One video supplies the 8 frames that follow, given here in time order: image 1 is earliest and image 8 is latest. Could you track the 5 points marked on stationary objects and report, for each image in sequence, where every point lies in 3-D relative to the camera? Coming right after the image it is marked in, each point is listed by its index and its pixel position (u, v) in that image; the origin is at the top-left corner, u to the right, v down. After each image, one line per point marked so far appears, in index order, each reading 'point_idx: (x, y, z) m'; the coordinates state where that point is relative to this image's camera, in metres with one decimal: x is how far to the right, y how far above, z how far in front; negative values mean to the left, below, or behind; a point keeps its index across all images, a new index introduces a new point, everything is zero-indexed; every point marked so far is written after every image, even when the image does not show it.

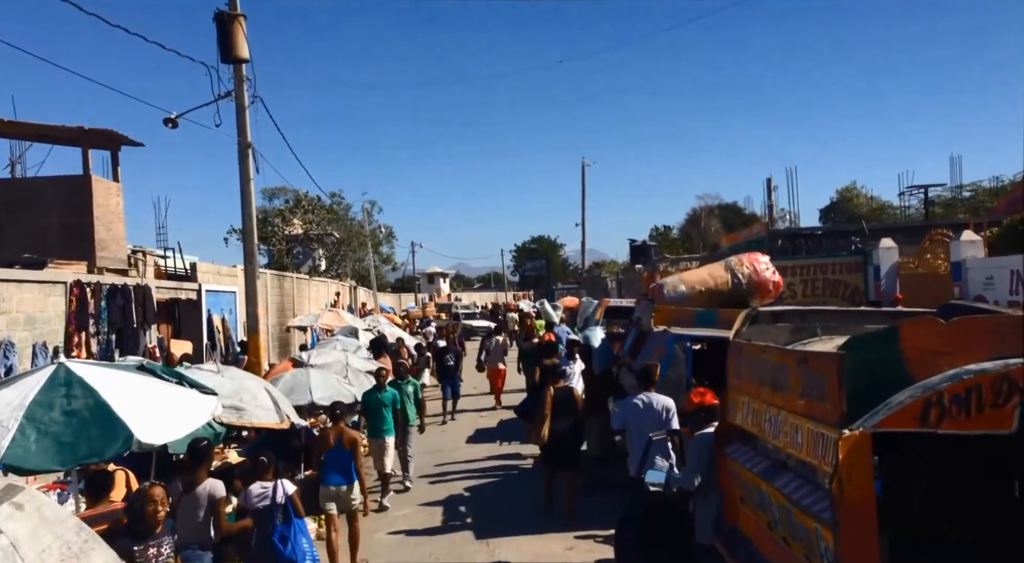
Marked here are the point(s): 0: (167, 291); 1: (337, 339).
0: (-5.8, -0.2, +15.6) m
1: (-3.2, -1.1, +17.3) m
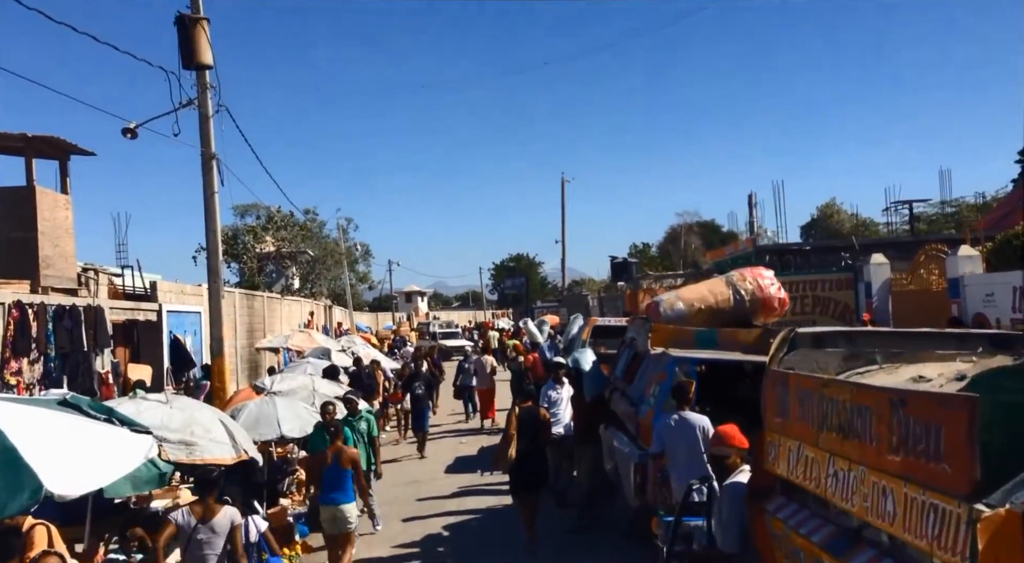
0: (-6.1, -0.5, +14.6) m
1: (-3.6, -1.4, +16.4) m
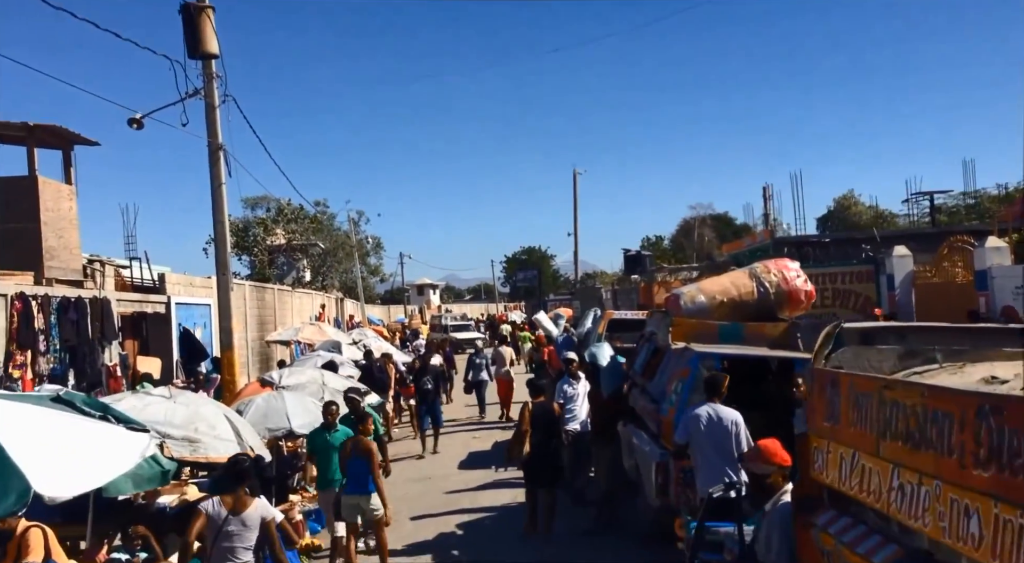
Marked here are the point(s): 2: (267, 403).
0: (-5.8, -0.4, +14.4) m
1: (-3.3, -1.3, +16.1) m
2: (-2.4, -1.2, +9.1) m
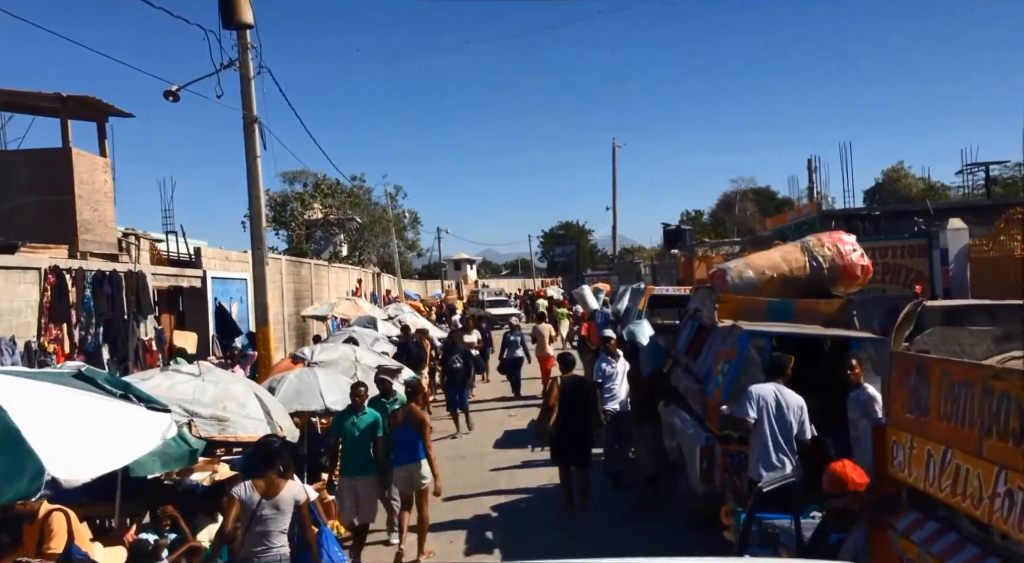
0: (-5.3, 0.0, +14.3) m
1: (-2.7, -0.8, +15.9) m
2: (-2.0, -0.9, +8.9) m
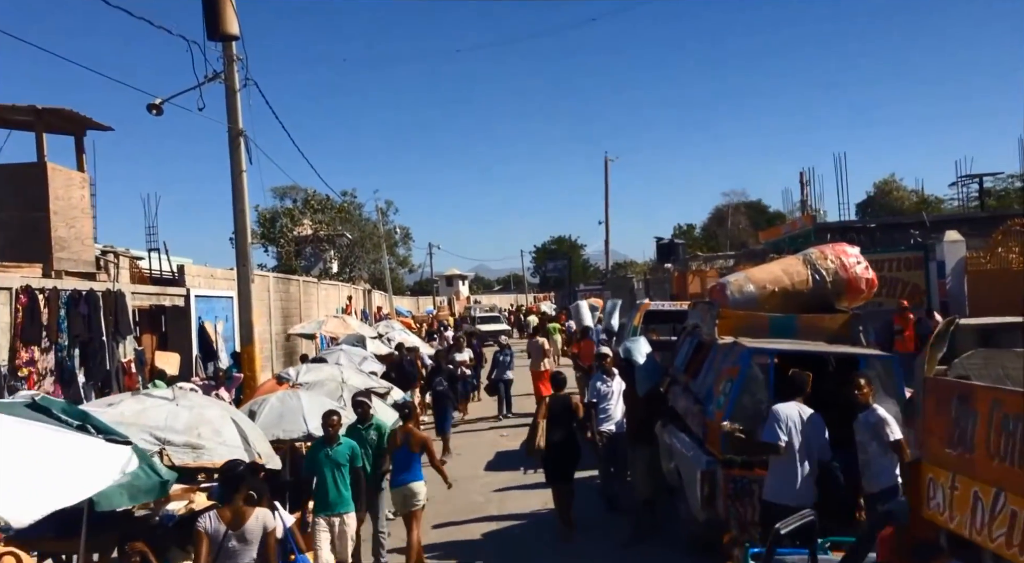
0: (-5.4, -0.2, +13.9) m
1: (-2.8, -1.1, +15.6) m
2: (-2.1, -1.1, +8.5) m
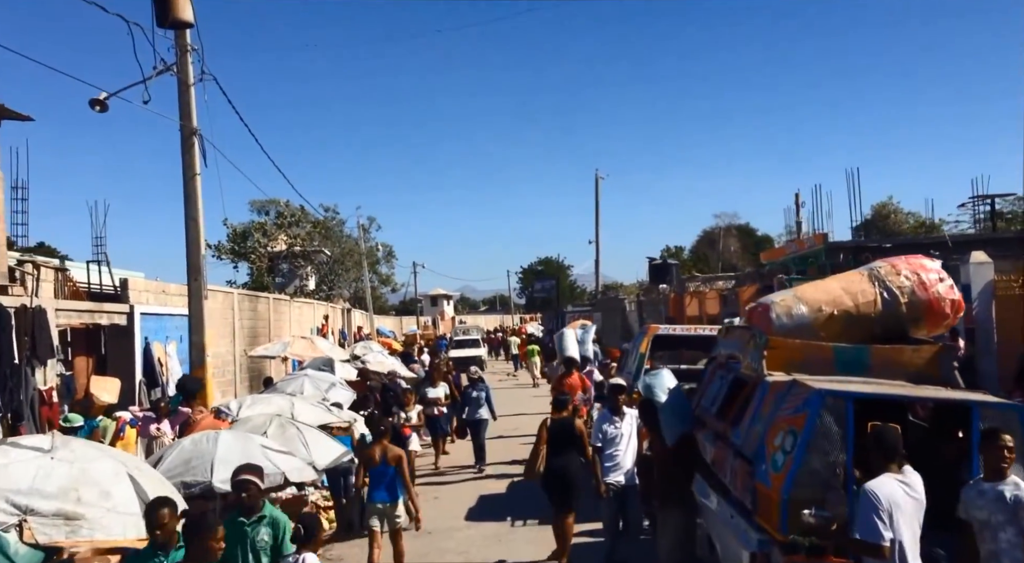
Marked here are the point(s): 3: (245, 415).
0: (-5.6, -0.4, +12.1) m
1: (-3.1, -1.4, +13.8) m
2: (-2.2, -1.2, +6.8) m
3: (-2.5, -1.3, +8.9) m
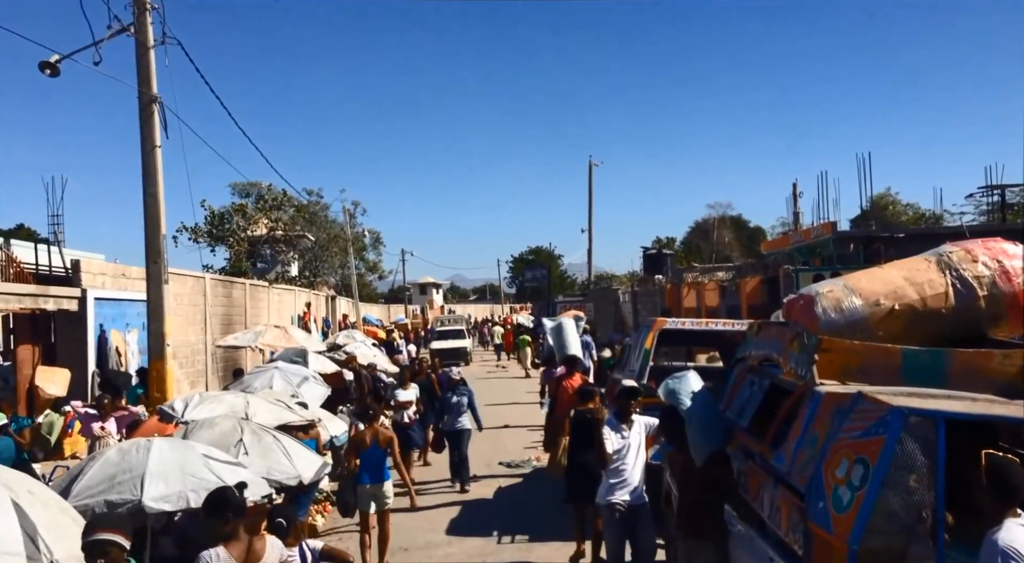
0: (-5.7, -0.2, +10.9) m
1: (-3.2, -1.2, +12.7) m
2: (-2.3, -1.1, +5.6) m
3: (-2.6, -1.1, +7.8) m
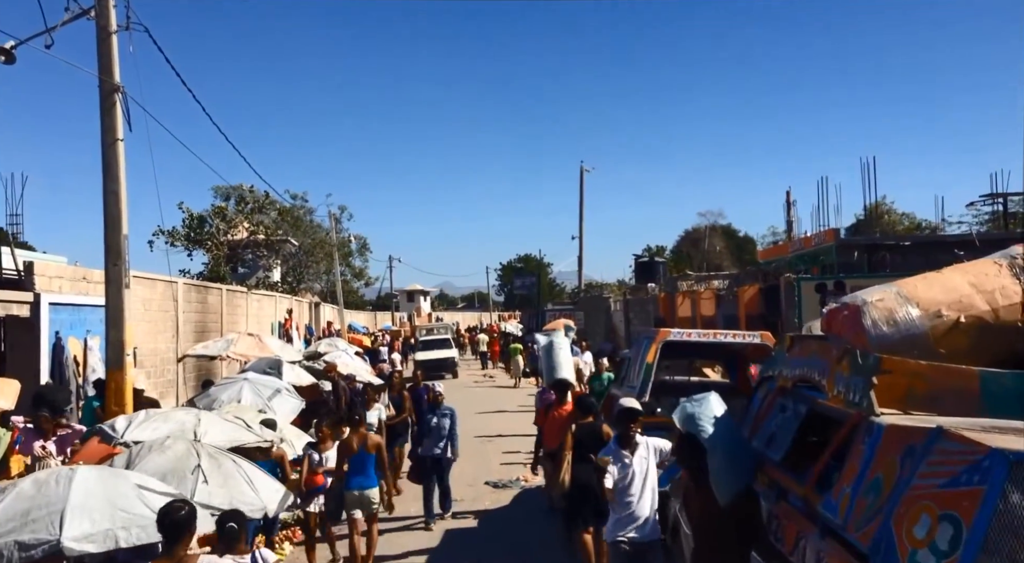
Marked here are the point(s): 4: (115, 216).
0: (-5.8, -0.2, +10.0) m
1: (-3.4, -1.2, +11.7) m
2: (-2.4, -1.1, +4.7) m
3: (-2.7, -1.1, +6.9) m
4: (-4.8, +0.8, +11.3) m
